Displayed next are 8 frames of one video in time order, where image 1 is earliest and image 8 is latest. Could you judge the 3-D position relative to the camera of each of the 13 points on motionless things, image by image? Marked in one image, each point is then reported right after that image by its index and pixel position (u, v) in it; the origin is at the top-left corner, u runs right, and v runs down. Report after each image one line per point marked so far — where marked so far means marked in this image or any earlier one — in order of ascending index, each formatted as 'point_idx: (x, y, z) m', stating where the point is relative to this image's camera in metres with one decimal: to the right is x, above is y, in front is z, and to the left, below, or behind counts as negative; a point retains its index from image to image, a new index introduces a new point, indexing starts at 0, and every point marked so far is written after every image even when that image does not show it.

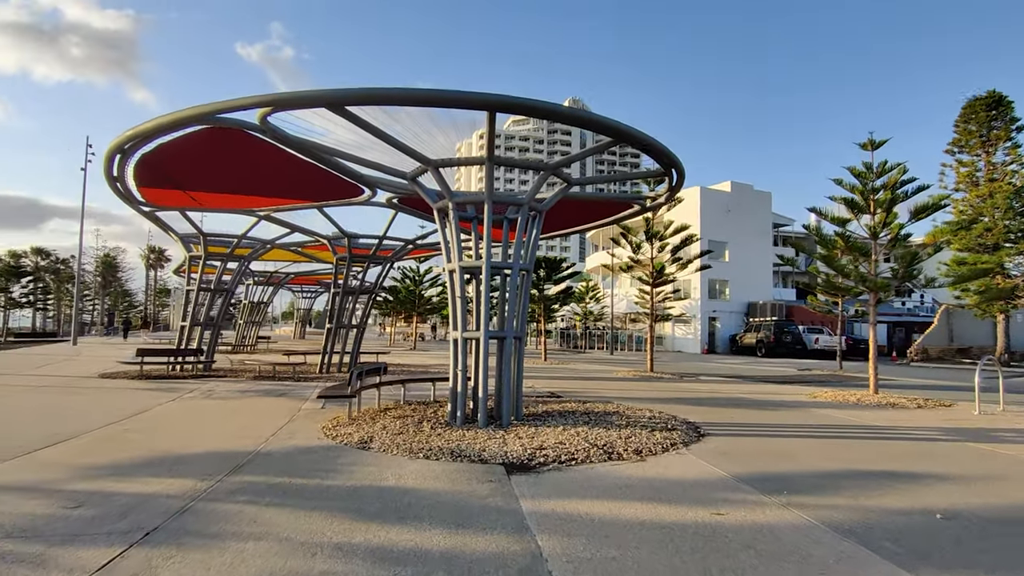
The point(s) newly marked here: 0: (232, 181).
0: (-6.1, +2.4, +12.3) m
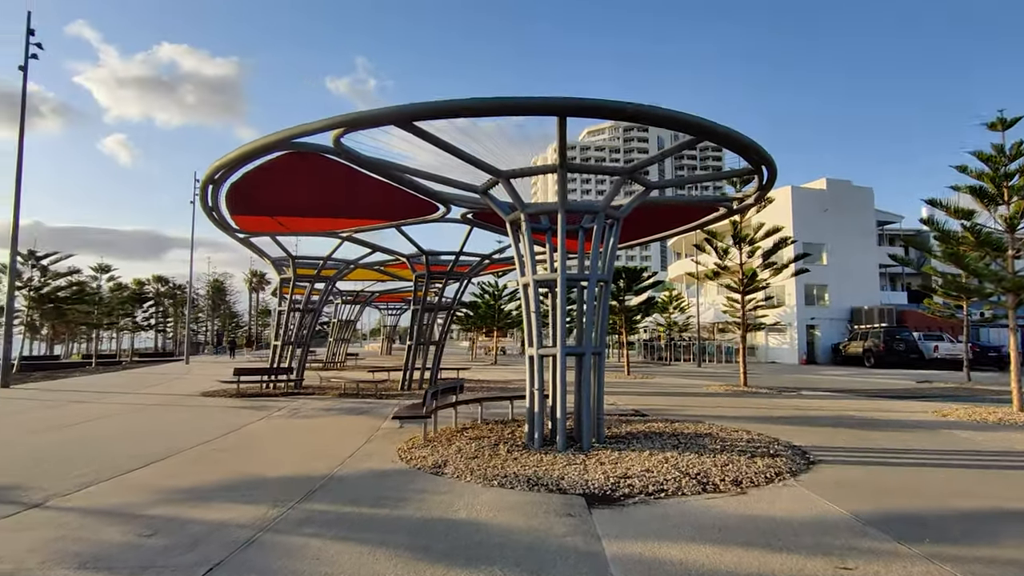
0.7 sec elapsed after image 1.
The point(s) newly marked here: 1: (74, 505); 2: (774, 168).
0: (-4.4, +1.9, +12.7) m
1: (-3.8, -1.9, +4.8) m
2: (+4.6, +2.1, +9.6) m
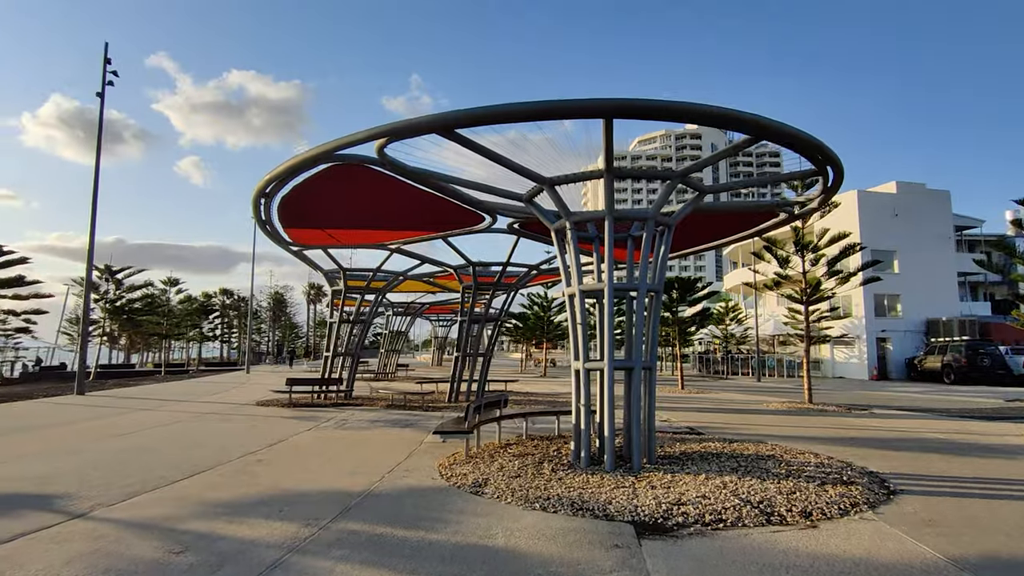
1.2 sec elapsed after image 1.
0: (-3.4, +1.6, +12.8) m
1: (-3.5, -2.0, +4.8) m
2: (+5.3, +1.9, +9.0) m
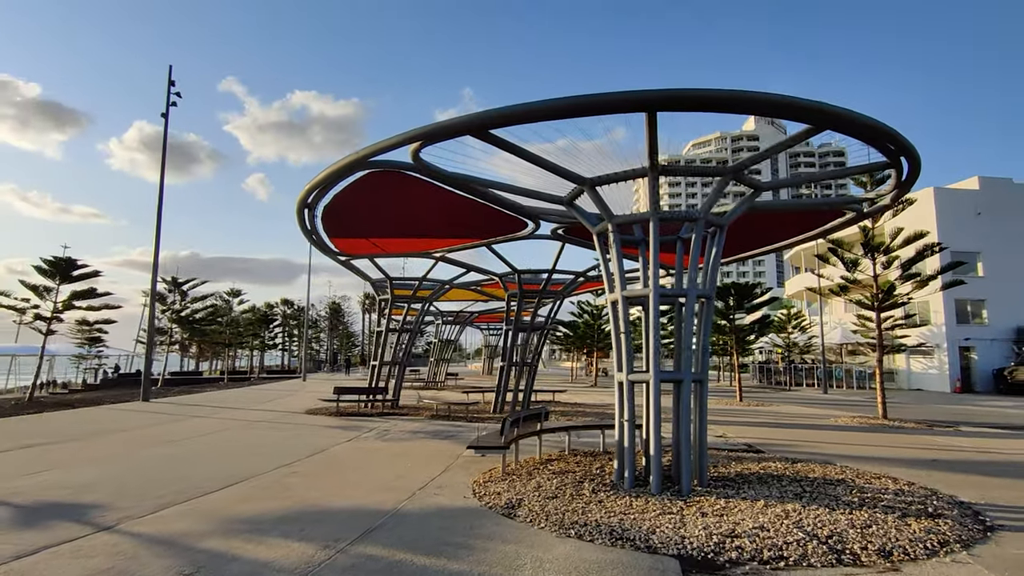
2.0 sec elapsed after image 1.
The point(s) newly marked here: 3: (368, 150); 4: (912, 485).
0: (-2.4, +1.4, +12.8) m
1: (-3.2, -2.1, +4.7) m
2: (+5.9, +1.9, +8.1) m
3: (-2.1, +2.0, +8.0) m
4: (+4.4, -2.2, +6.1) m
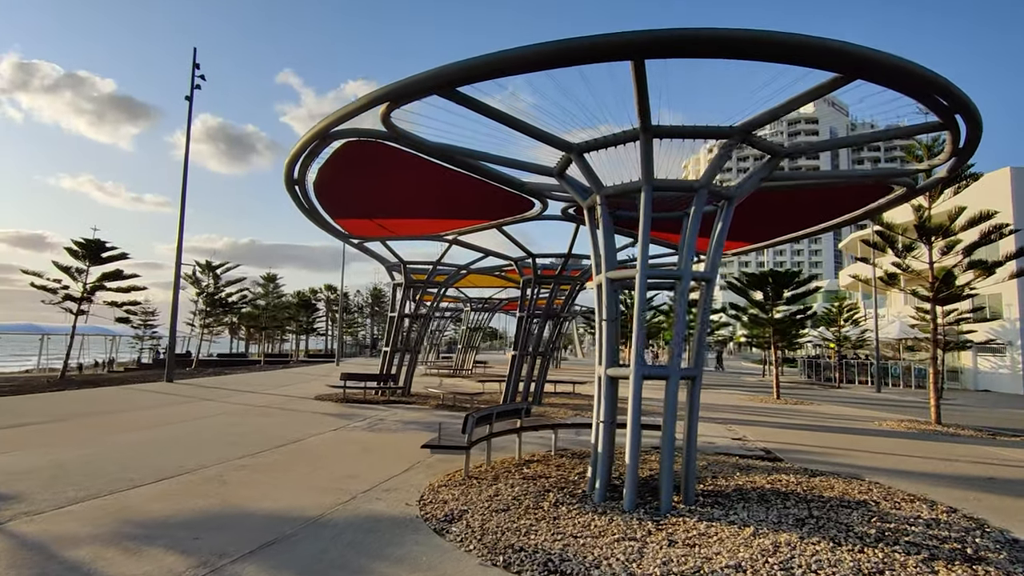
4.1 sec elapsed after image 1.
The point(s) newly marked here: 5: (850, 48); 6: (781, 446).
0: (-2.2, +1.8, +12.1) m
1: (-3.7, -1.9, +4.2) m
2: (+5.7, +2.1, +6.7) m
3: (-2.3, +2.2, +7.3) m
4: (+4.0, -2.0, +5.0) m
5: (+3.2, +2.3, +5.3) m
6: (+4.2, -2.5, +8.7) m
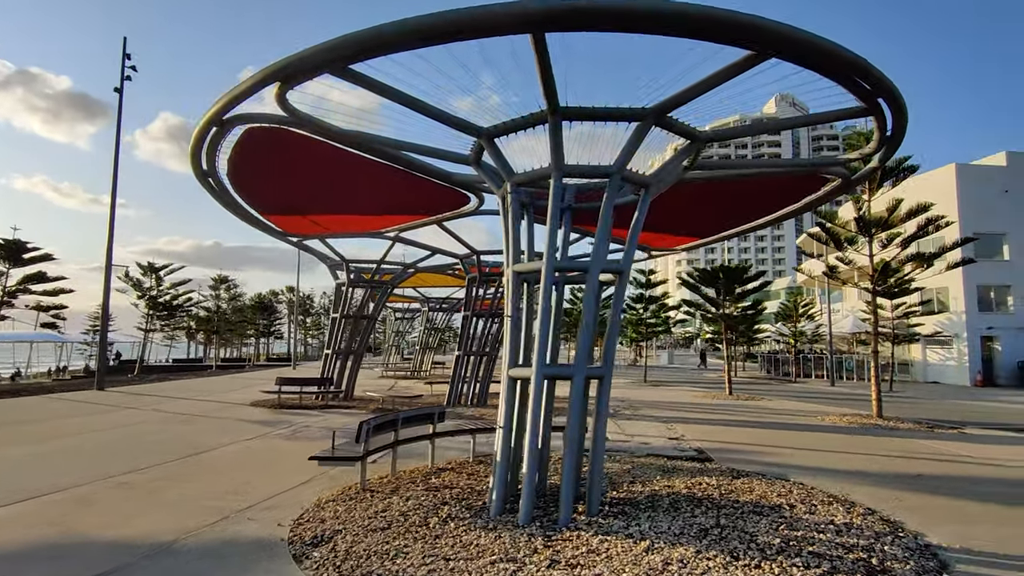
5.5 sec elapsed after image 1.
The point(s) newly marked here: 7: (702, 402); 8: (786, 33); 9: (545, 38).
0: (-3.6, +1.8, +11.5) m
1: (-4.7, -1.8, +3.5) m
2: (+4.6, +2.2, +6.5) m
3: (-3.4, +2.3, +6.6) m
4: (+3.0, -1.9, +4.7) m
5: (+2.2, +2.4, +5.0) m
6: (+3.1, -2.4, +8.4) m
7: (+5.4, -3.2, +15.6) m
8: (+2.5, +2.3, +5.1) m
9: (+0.3, +2.3, +5.1) m
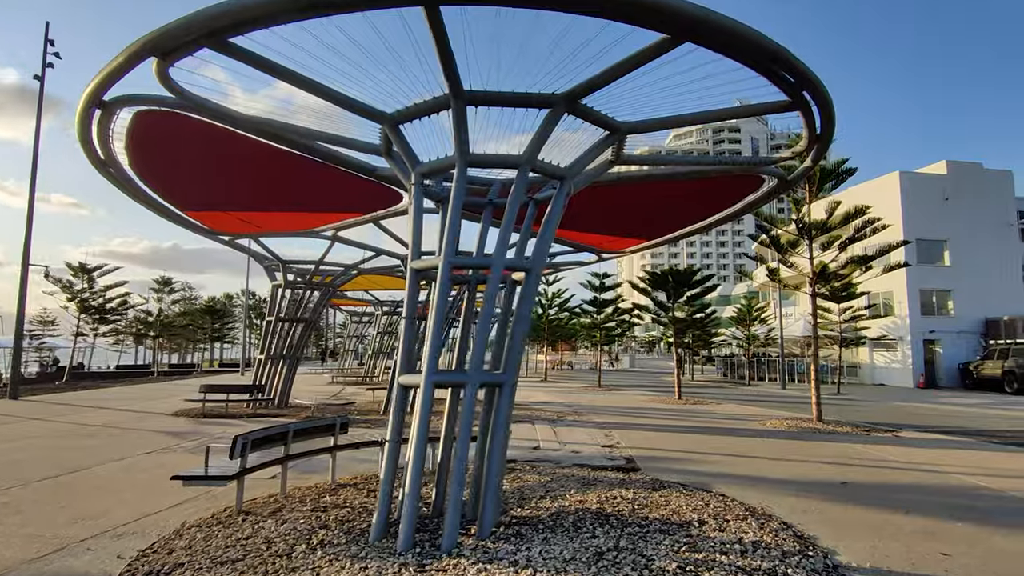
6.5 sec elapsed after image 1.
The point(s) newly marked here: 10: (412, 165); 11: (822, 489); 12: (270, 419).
0: (-4.9, +1.8, +10.8) m
1: (-5.5, -1.8, +2.8) m
2: (+3.6, +2.2, +6.3) m
3: (-4.4, +2.3, +6.0) m
4: (+2.1, -1.9, +4.4) m
5: (+1.3, +2.4, +4.6) m
6: (+2.0, -2.4, +8.1) m
7: (+3.8, -3.3, +15.4) m
8: (+1.6, +2.4, +4.8) m
9: (-0.6, +2.3, +4.7) m
10: (-1.0, +1.3, +5.8) m
11: (+3.3, -2.1, +5.9) m
12: (-5.2, -2.8, +12.0) m
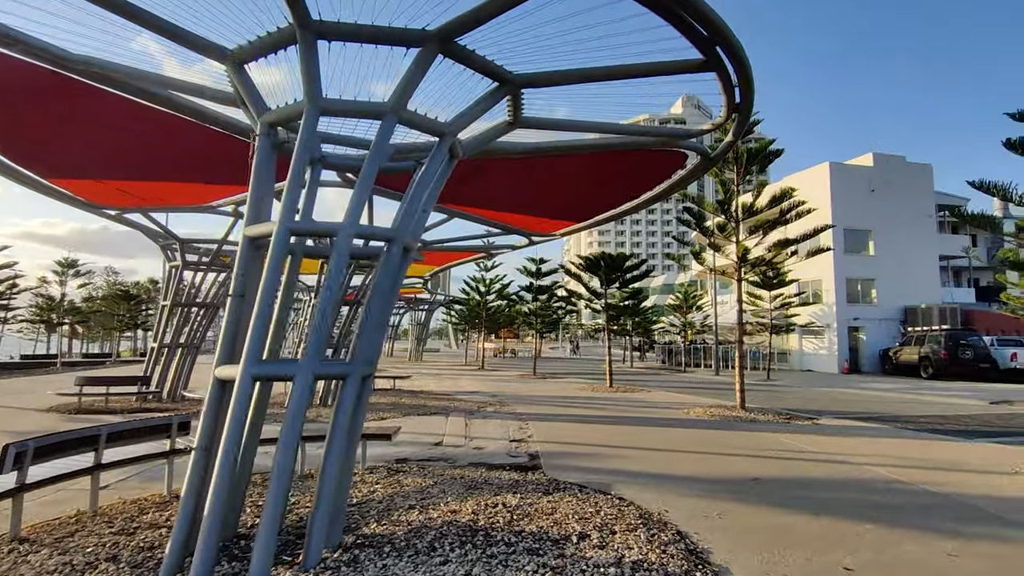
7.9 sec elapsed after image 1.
0: (-6.4, +2.2, +9.4) m
1: (-6.4, -1.6, +1.5) m
2: (+2.4, +2.4, +5.7) m
3: (-5.6, +2.5, +4.7) m
4: (+1.0, -1.8, +3.7) m
5: (+0.3, +2.6, +3.8) m
6: (+0.6, -2.1, +7.4) m
7: (+1.8, -2.9, +14.9) m
8: (+0.6, +2.5, +4.0) m
9: (-1.6, +2.5, +3.7) m
10: (-2.2, +1.5, +4.9) m
11: (+2.1, -1.9, +5.4) m
12: (-6.9, -2.4, +10.7) m
